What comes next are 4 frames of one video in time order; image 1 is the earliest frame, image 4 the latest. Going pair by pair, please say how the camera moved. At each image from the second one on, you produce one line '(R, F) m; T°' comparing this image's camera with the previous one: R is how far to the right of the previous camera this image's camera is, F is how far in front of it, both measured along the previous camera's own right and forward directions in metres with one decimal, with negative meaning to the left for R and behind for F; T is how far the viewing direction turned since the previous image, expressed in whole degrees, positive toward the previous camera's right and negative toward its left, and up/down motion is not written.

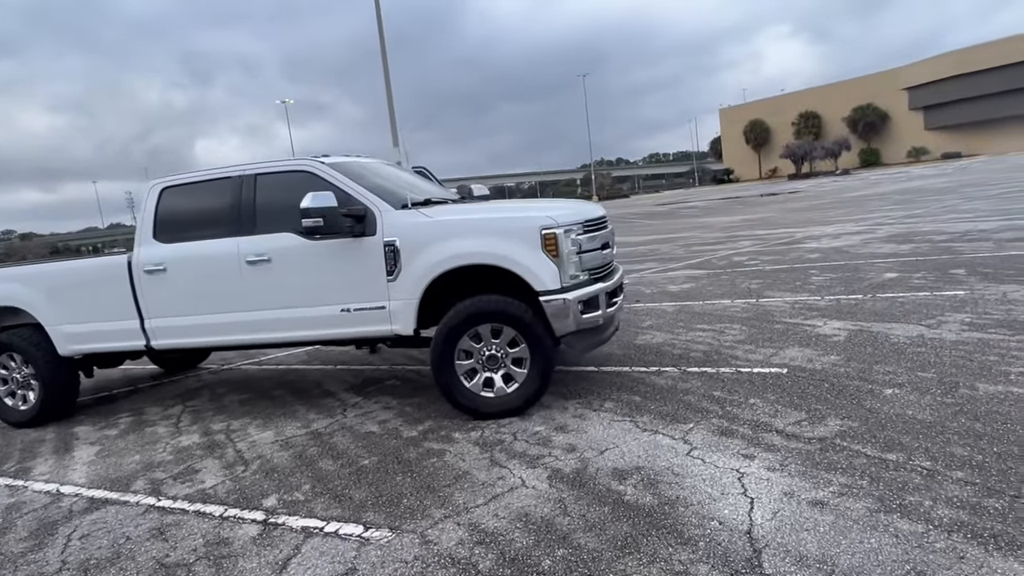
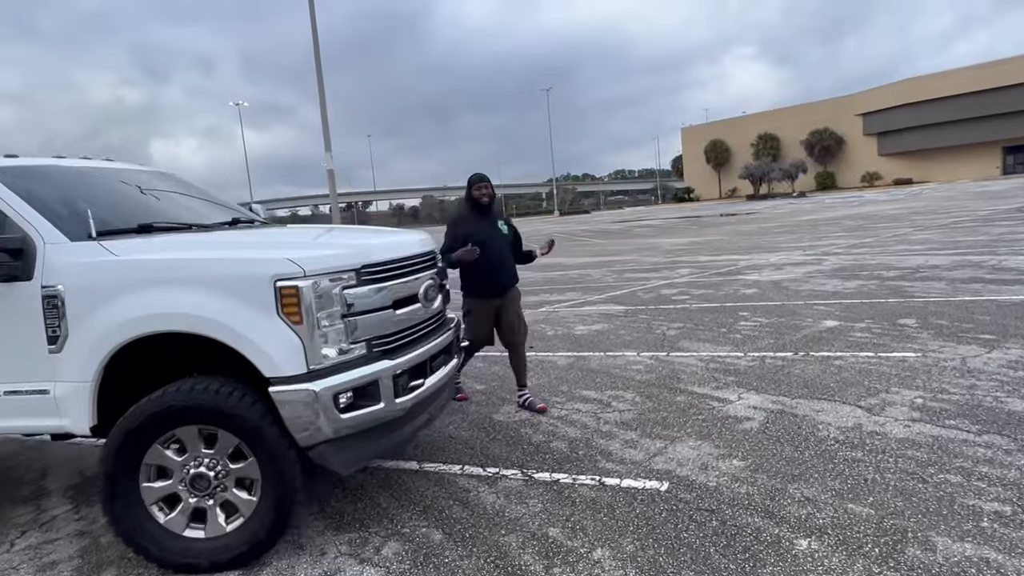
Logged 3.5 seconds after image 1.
(+1.2, +1.7) m; +3°
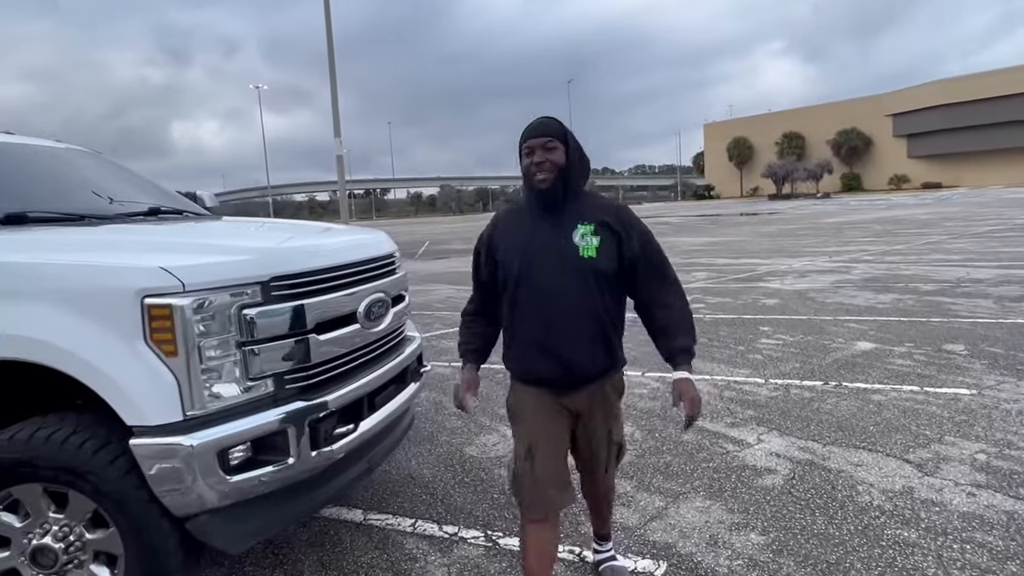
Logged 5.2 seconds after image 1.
(+0.2, +0.8) m; -1°
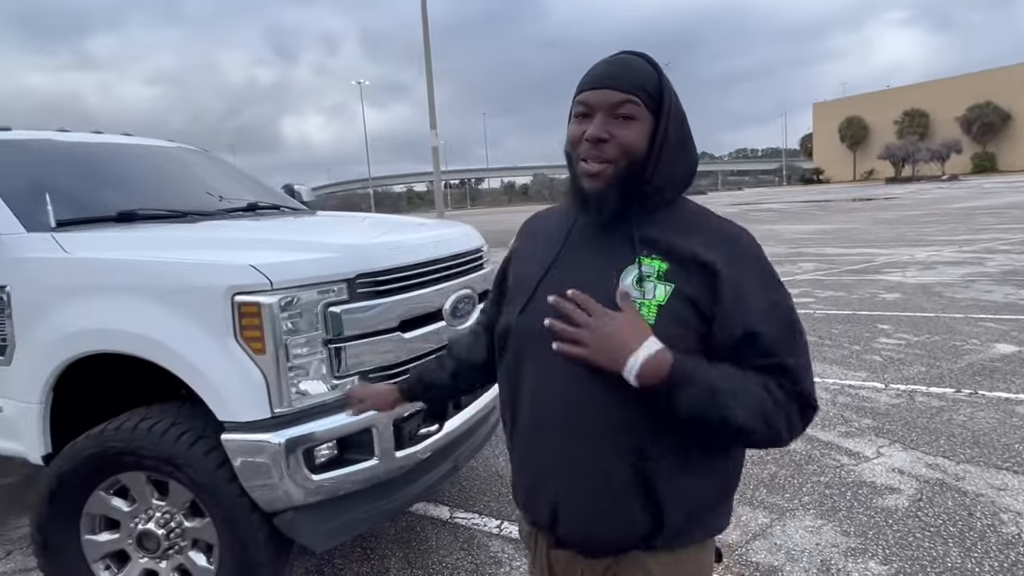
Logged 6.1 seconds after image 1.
(0.0, +0.1) m; -8°
